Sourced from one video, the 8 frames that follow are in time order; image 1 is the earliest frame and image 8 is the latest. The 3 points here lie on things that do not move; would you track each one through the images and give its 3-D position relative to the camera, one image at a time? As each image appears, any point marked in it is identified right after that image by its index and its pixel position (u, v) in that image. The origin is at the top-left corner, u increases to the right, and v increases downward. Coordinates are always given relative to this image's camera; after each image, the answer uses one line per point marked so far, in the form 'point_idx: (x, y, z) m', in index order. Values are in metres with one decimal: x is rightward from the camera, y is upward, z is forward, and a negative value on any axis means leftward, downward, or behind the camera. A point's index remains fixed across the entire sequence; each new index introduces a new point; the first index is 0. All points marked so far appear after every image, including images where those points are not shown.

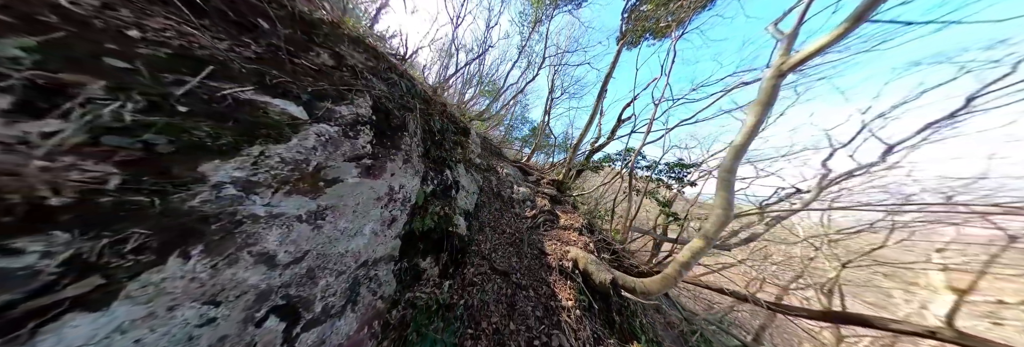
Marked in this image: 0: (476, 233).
0: (-0.9, -1.5, +4.1) m
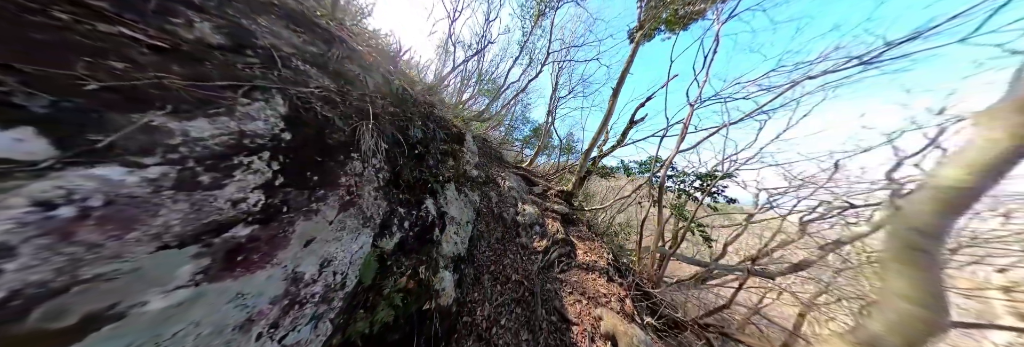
0: (-0.8, -2.1, +2.9) m
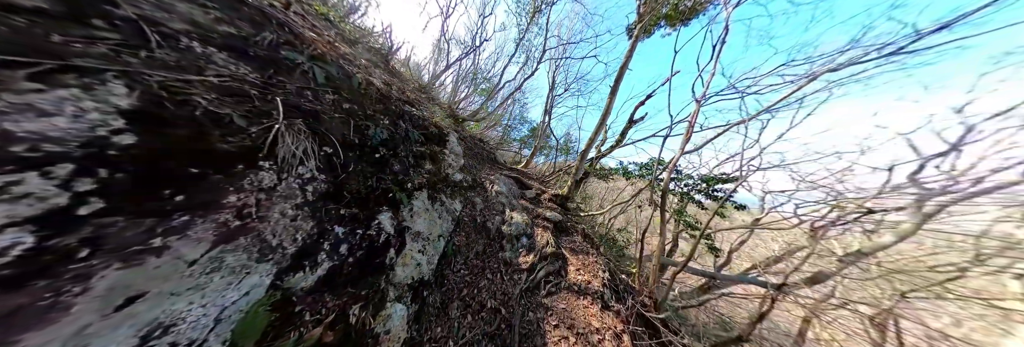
0: (-1.2, -2.2, +2.4) m
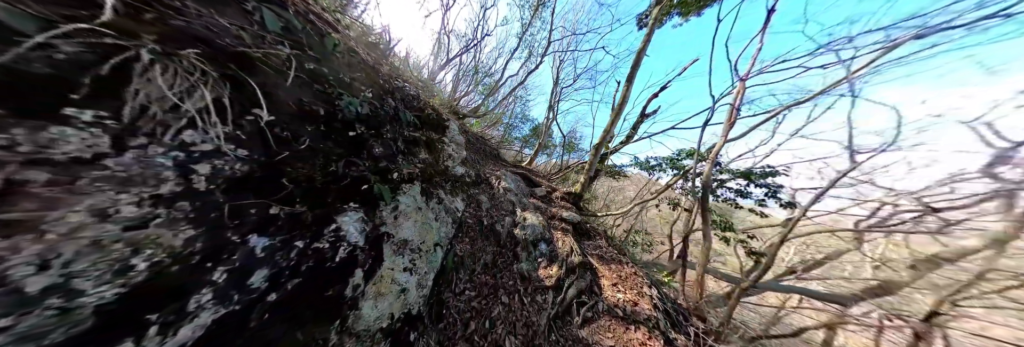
0: (-0.8, -2.0, +1.5) m
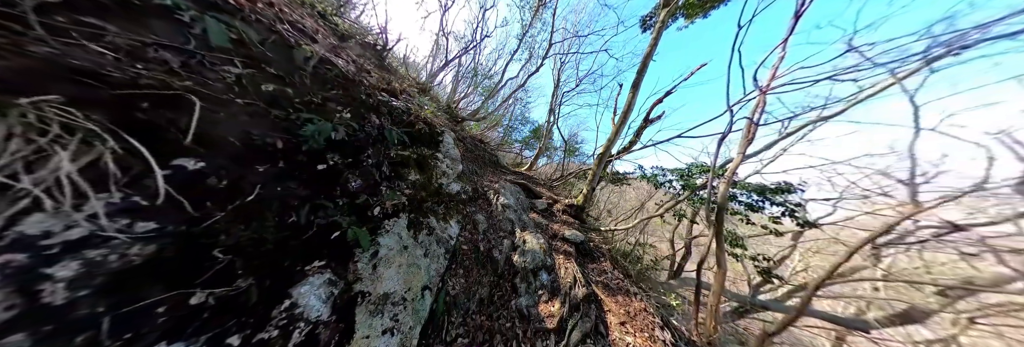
0: (-0.9, -2.5, +1.2) m
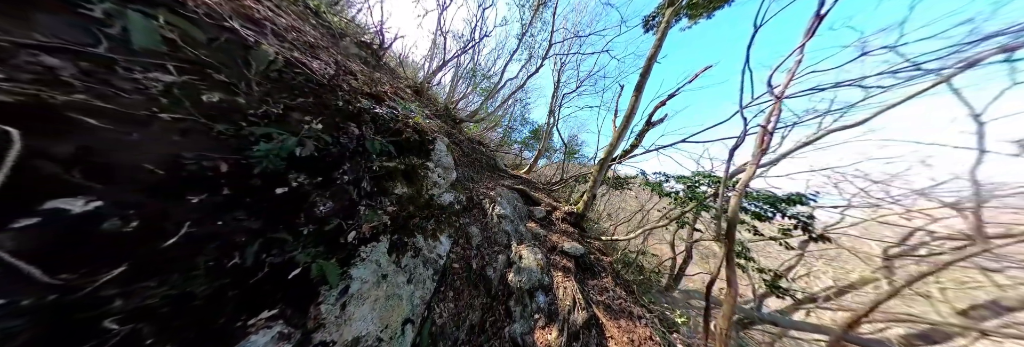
0: (-1.0, -2.7, +1.0) m
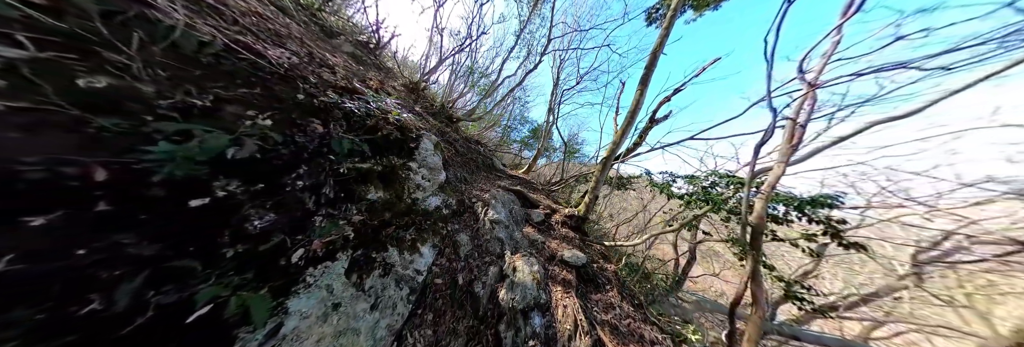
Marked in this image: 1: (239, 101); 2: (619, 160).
0: (-1.1, -2.8, +0.6) m
1: (-2.9, +0.8, +1.8) m
2: (+5.3, +0.6, +8.0) m
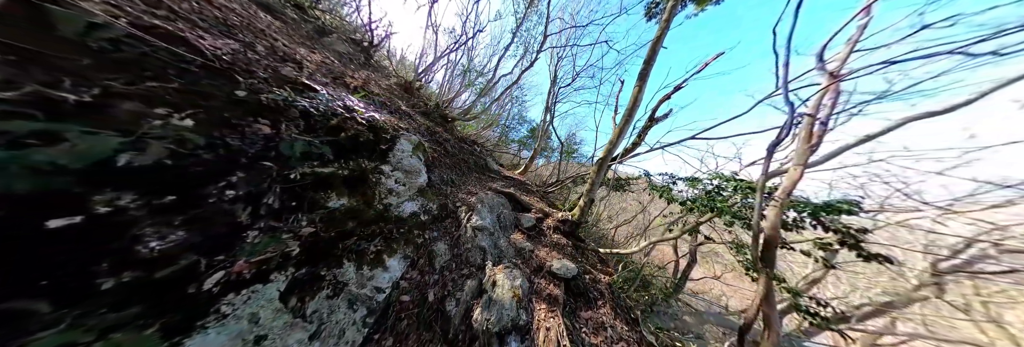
0: (-1.5, -2.8, +0.3) m
1: (-3.3, +0.7, +1.5) m
2: (+4.9, +0.6, +7.6) m
